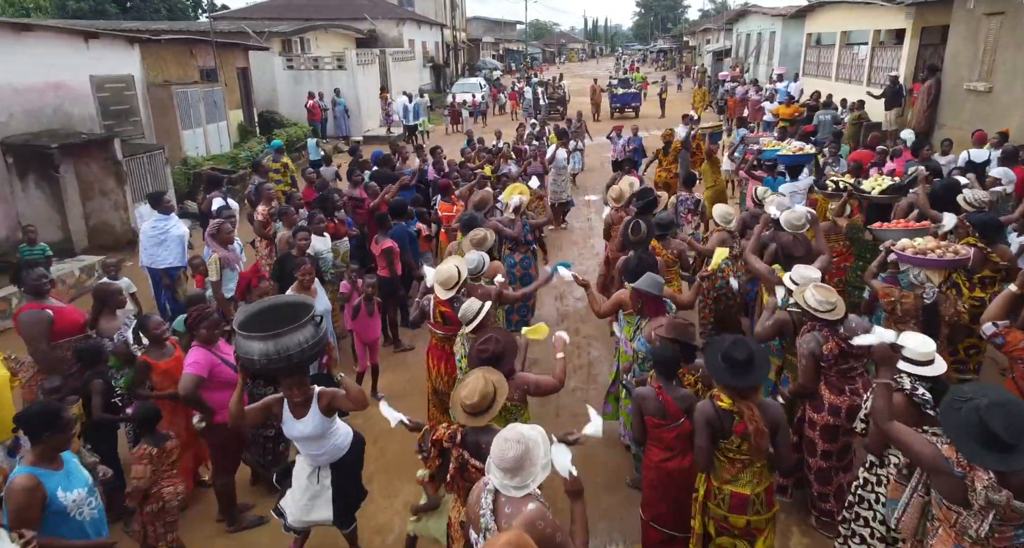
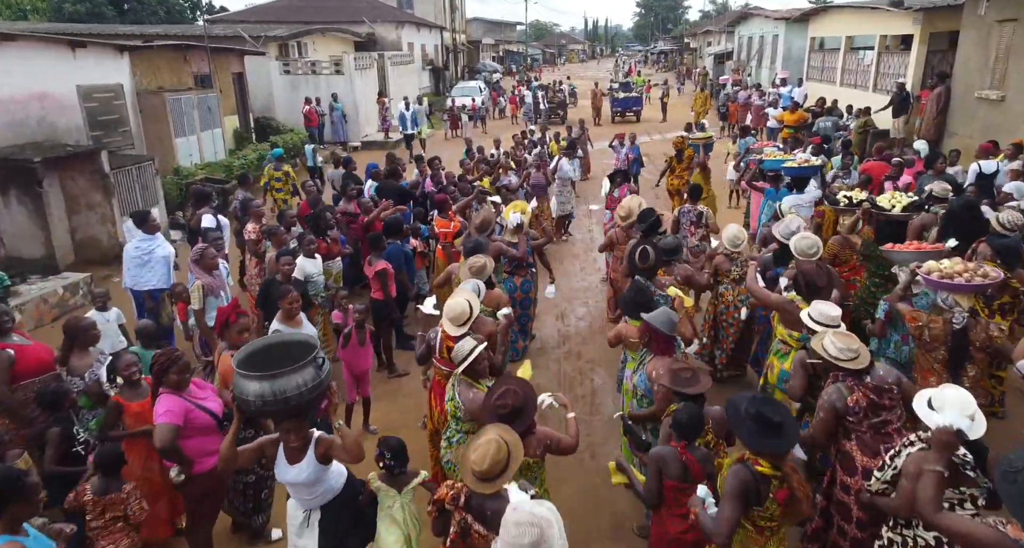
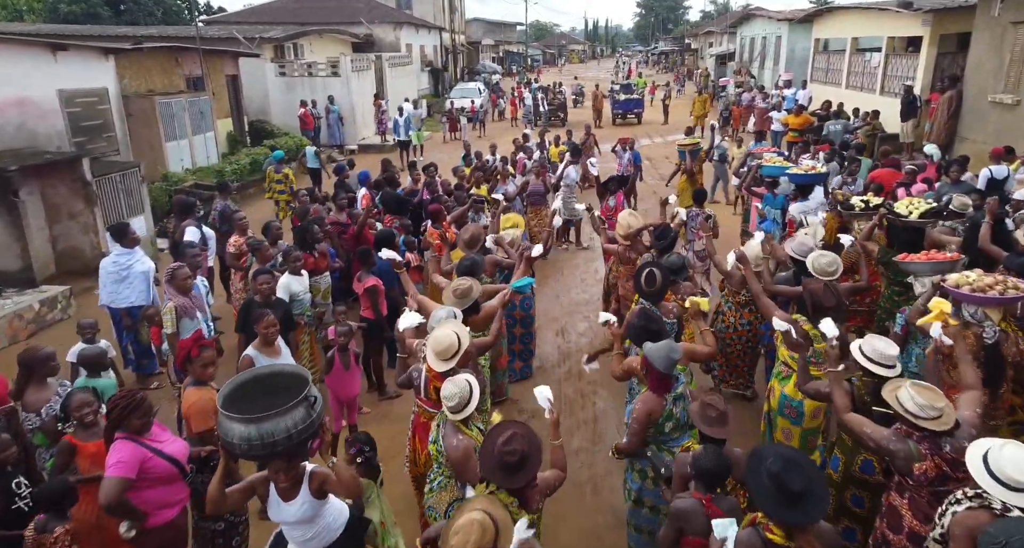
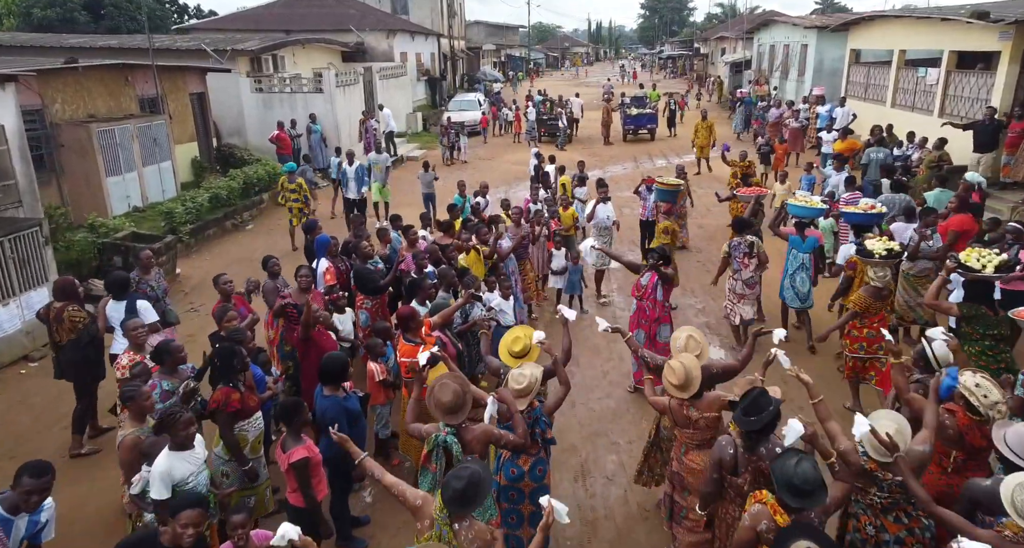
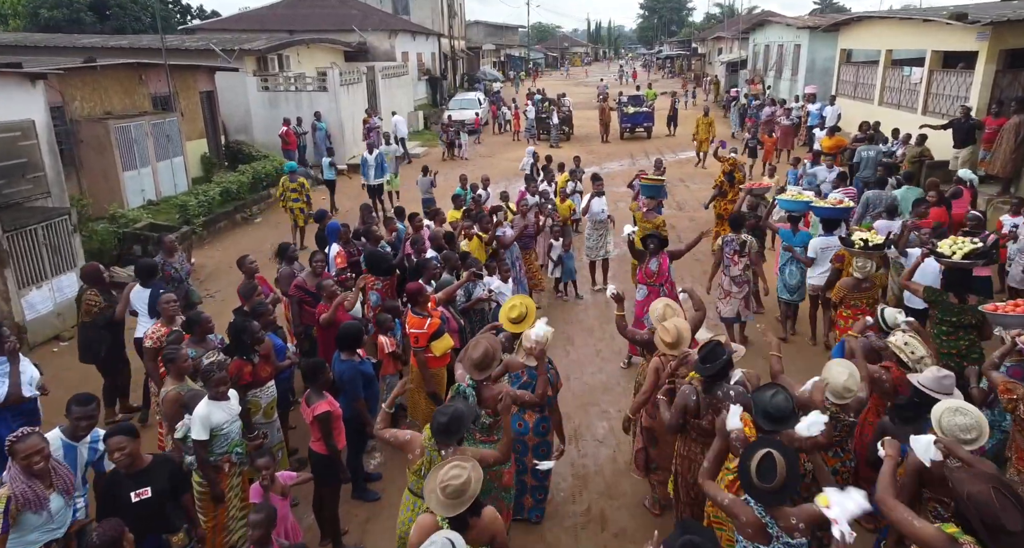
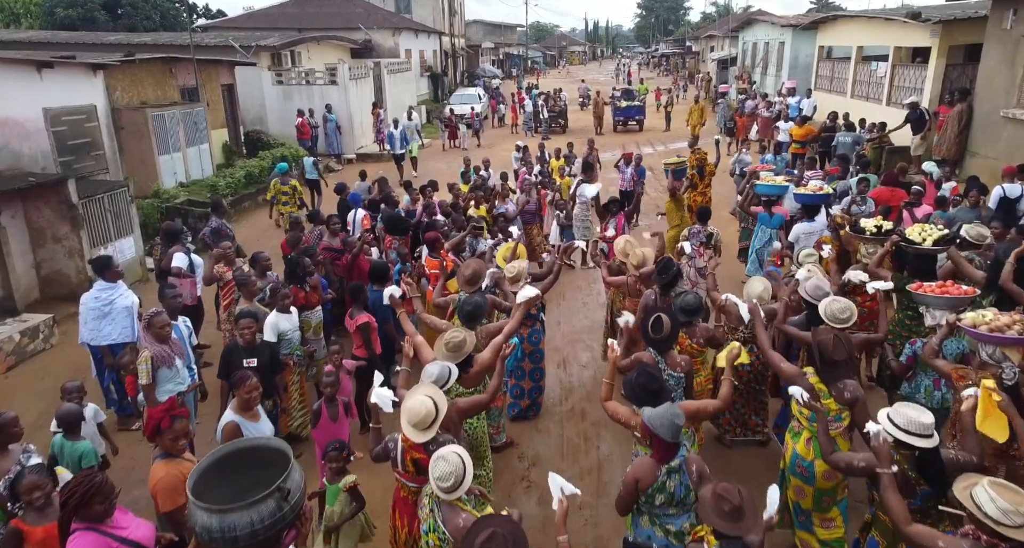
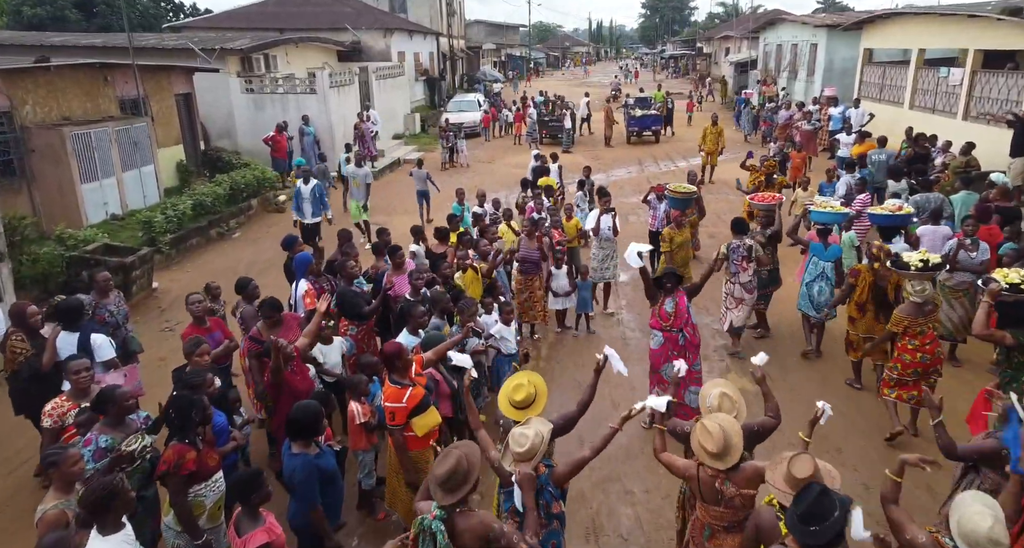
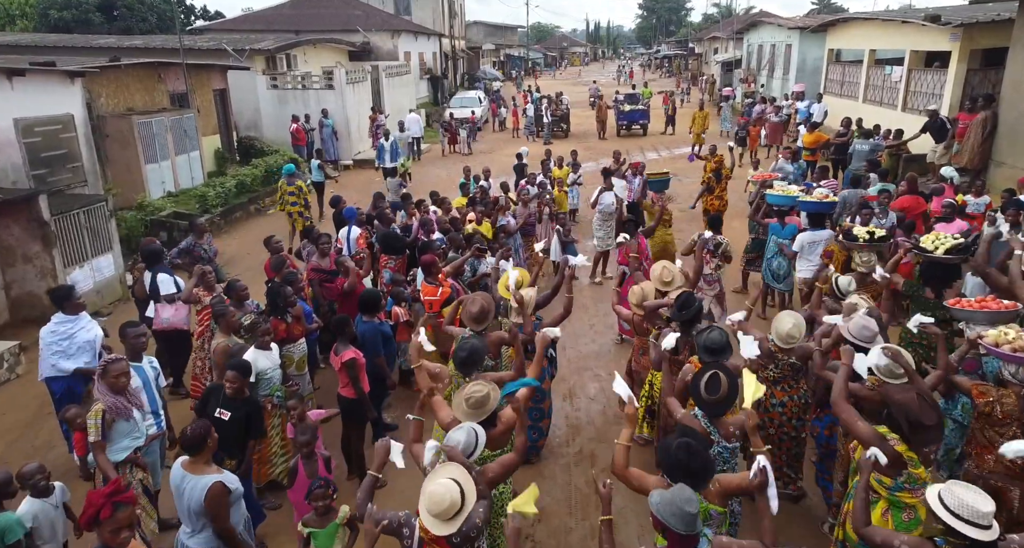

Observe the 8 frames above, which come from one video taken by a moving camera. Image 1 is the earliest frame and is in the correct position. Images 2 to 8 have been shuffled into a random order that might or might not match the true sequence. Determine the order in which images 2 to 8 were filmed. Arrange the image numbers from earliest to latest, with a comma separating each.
2, 3, 6, 8, 5, 4, 7
